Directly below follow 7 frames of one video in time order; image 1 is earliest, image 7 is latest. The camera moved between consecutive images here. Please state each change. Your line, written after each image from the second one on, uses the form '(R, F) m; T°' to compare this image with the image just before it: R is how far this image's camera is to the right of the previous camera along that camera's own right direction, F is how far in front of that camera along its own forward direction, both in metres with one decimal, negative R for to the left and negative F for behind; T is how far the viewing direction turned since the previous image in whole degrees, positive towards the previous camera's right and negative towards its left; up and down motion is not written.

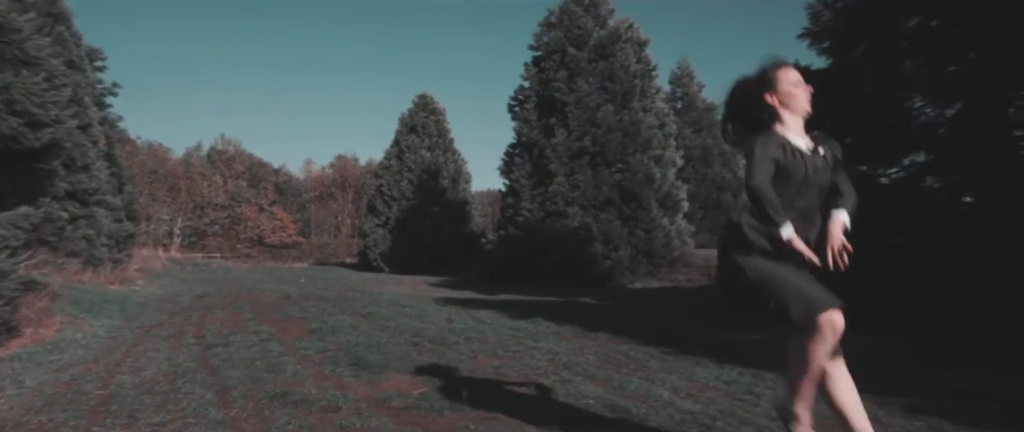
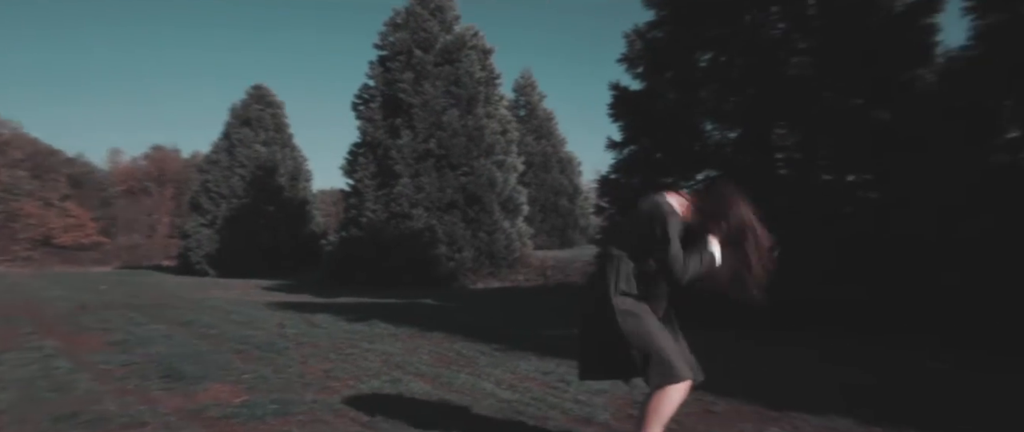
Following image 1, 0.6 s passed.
(+0.1, -0.2) m; +16°
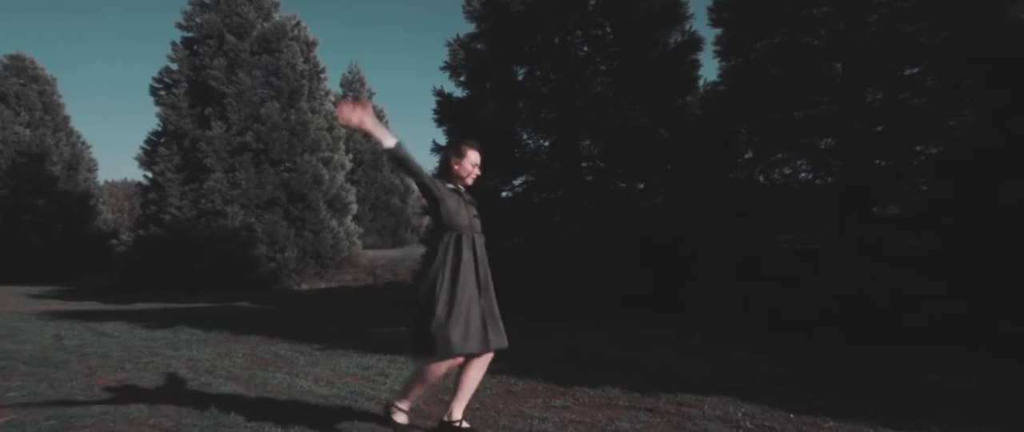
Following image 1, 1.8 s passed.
(+0.1, -0.3) m; +17°
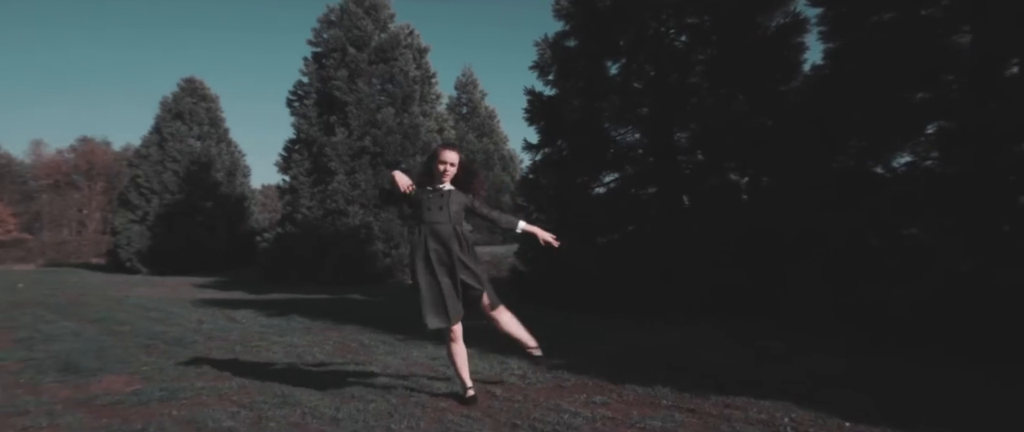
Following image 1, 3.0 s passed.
(+0.5, 0.0) m; -12°
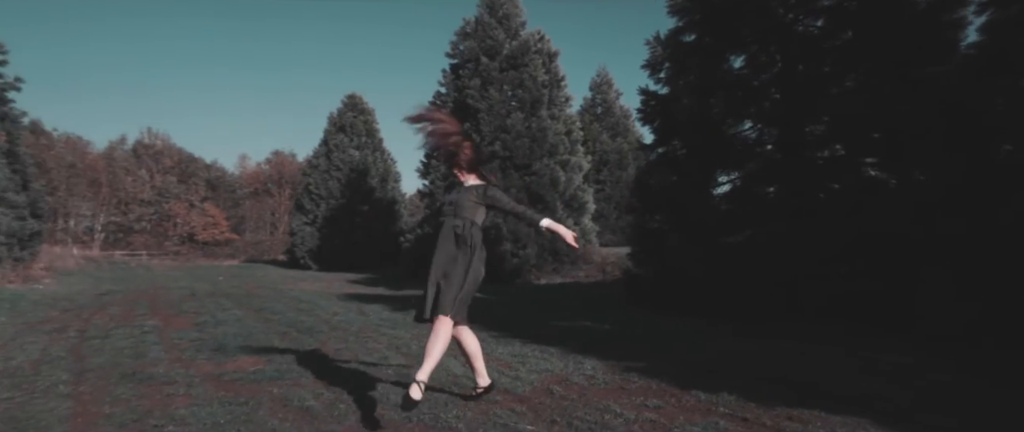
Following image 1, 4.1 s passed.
(+0.6, 0.0) m; -15°
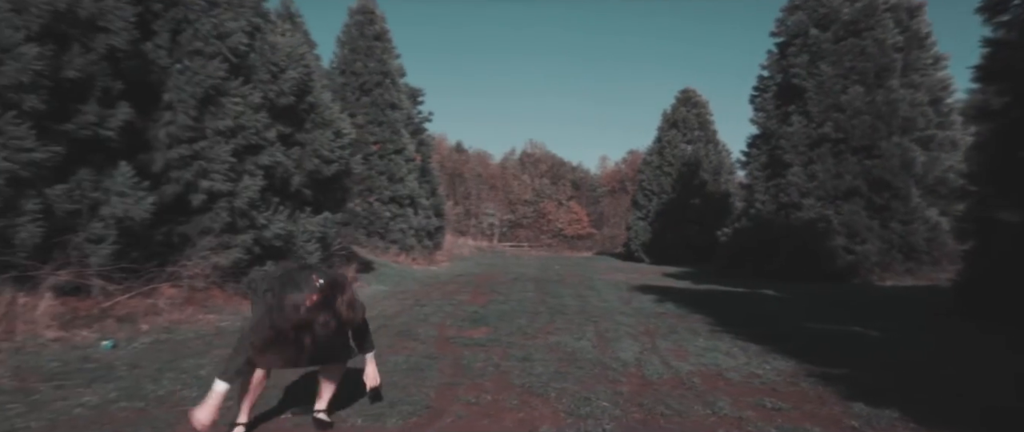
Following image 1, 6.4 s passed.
(+1.4, +0.2) m; -36°
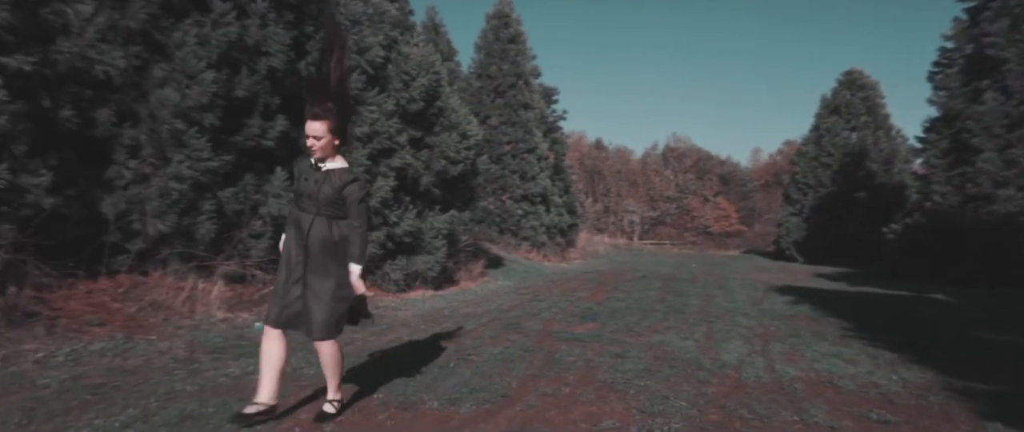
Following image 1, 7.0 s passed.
(+0.4, +0.1) m; -14°
